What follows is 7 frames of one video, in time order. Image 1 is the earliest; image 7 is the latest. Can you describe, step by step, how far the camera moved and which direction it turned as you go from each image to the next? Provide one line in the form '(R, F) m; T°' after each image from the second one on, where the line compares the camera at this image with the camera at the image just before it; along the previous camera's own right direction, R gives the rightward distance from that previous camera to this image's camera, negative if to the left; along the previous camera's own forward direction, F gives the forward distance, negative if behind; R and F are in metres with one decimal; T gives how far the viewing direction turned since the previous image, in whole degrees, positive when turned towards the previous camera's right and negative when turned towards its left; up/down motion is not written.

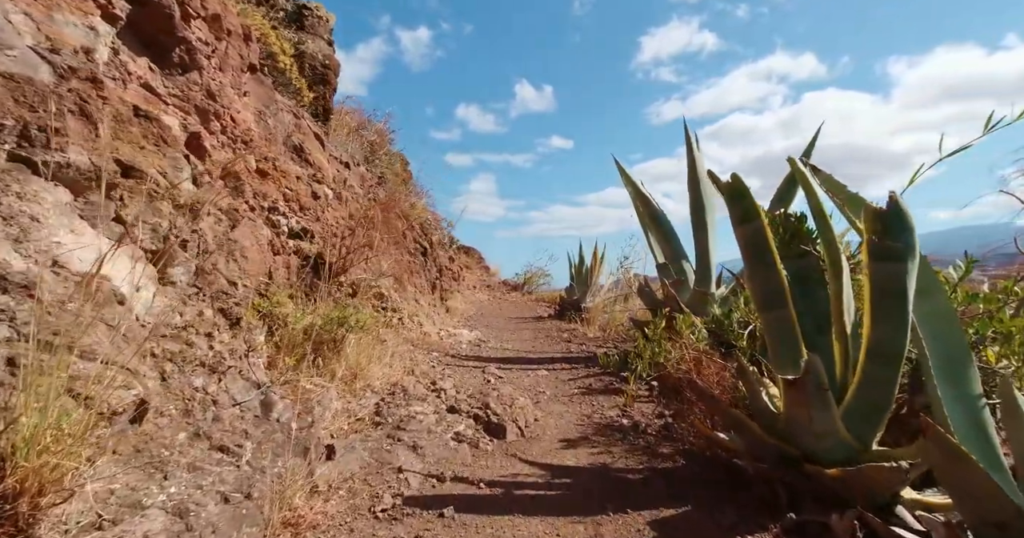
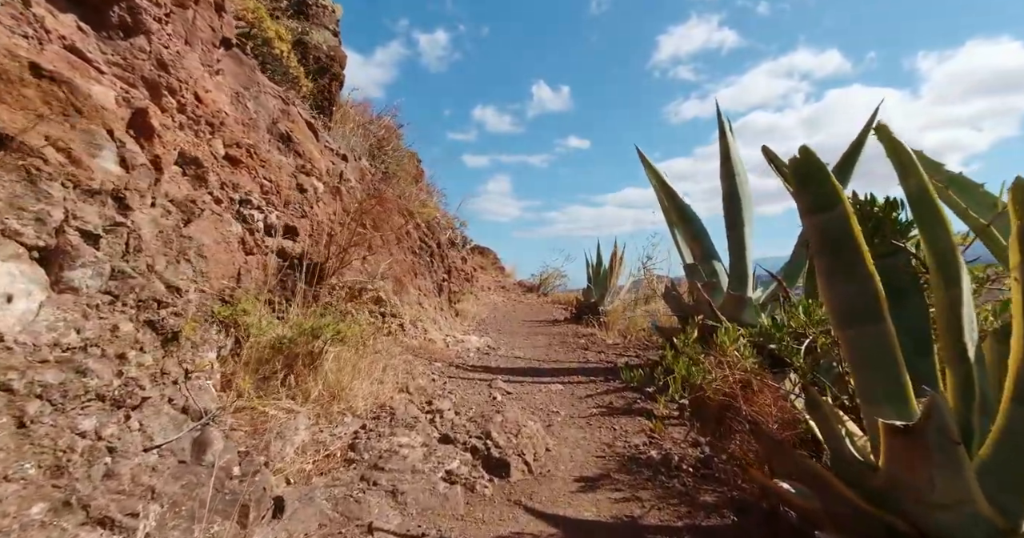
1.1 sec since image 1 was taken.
(0.0, +0.4) m; -2°
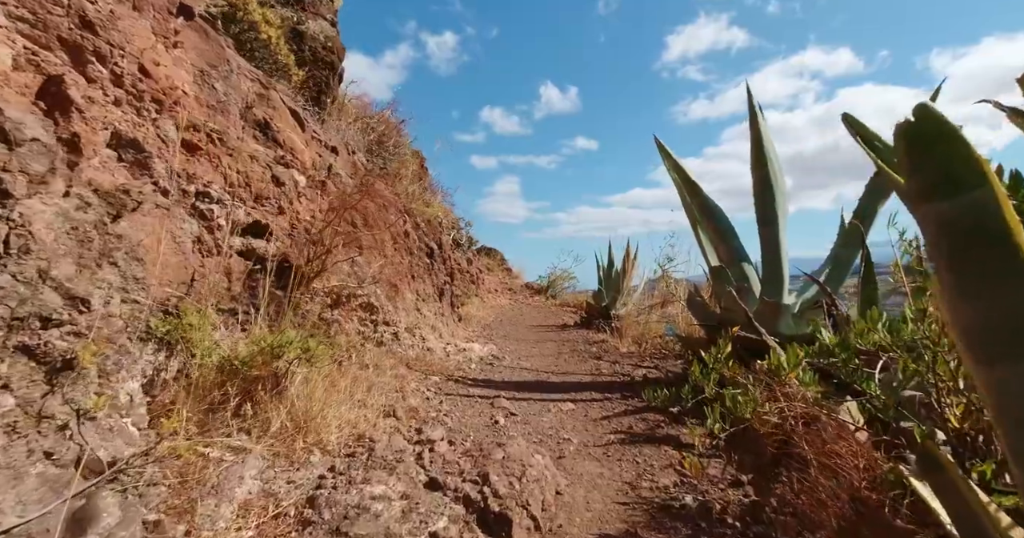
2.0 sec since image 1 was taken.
(0.0, +0.4) m; -1°
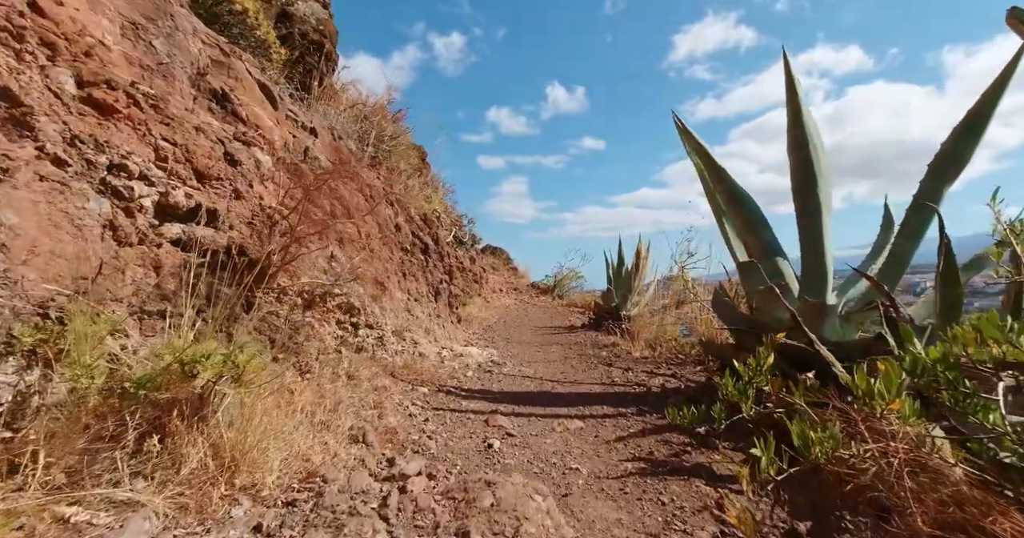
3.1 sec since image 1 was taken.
(0.0, +0.5) m; -1°
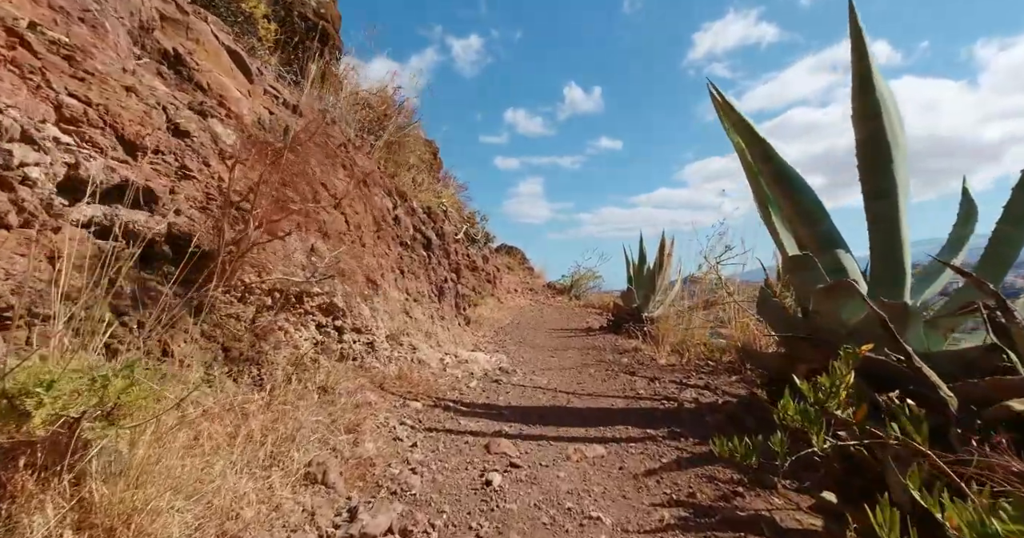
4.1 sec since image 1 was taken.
(+0.1, +0.5) m; -2°
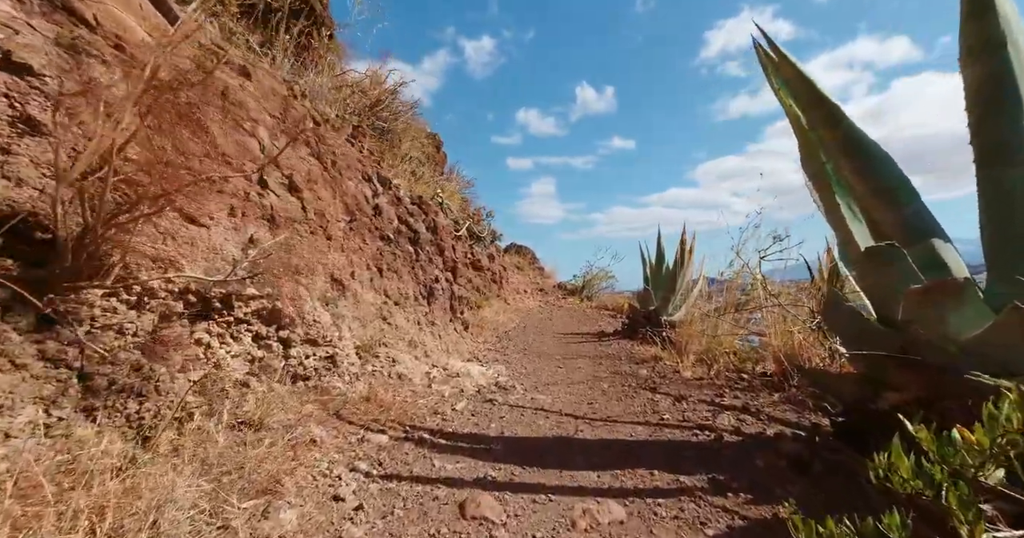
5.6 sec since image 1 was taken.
(+0.1, +0.6) m; -1°
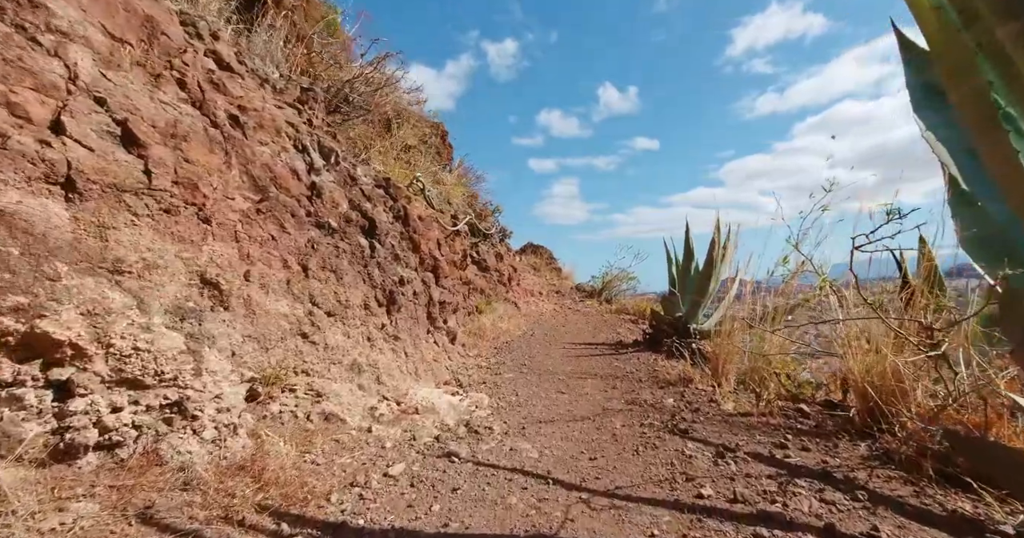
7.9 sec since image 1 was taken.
(+0.2, +1.0) m; -3°
